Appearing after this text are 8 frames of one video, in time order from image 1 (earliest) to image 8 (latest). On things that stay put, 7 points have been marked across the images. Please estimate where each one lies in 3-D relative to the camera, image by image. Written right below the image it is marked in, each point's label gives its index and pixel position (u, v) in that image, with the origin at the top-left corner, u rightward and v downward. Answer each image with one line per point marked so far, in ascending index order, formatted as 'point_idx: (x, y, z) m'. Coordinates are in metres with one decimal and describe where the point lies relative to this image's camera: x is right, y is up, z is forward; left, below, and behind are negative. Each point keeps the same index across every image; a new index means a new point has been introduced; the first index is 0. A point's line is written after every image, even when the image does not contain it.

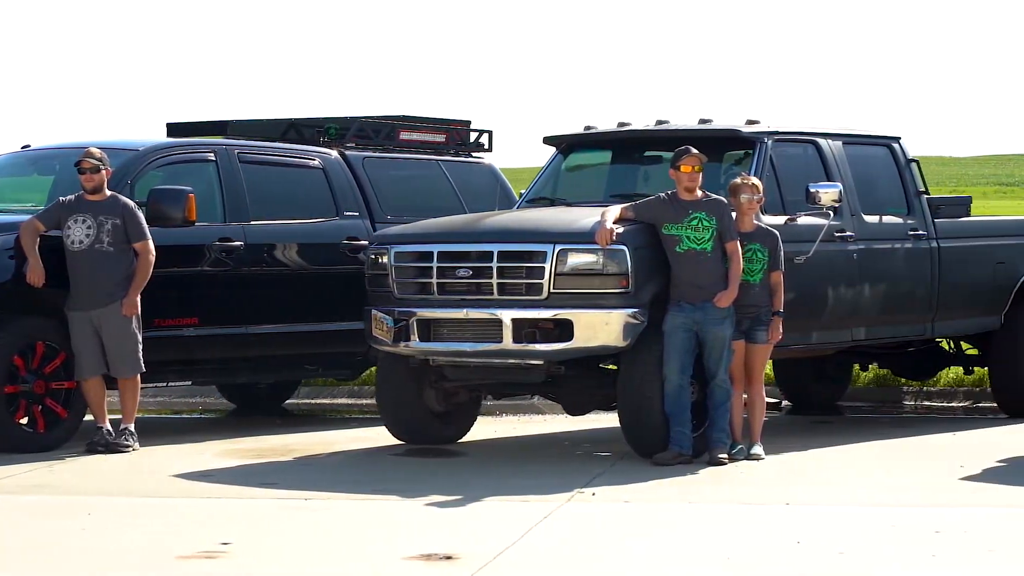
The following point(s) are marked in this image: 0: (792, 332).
0: (+1.2, -0.2, +9.5) m
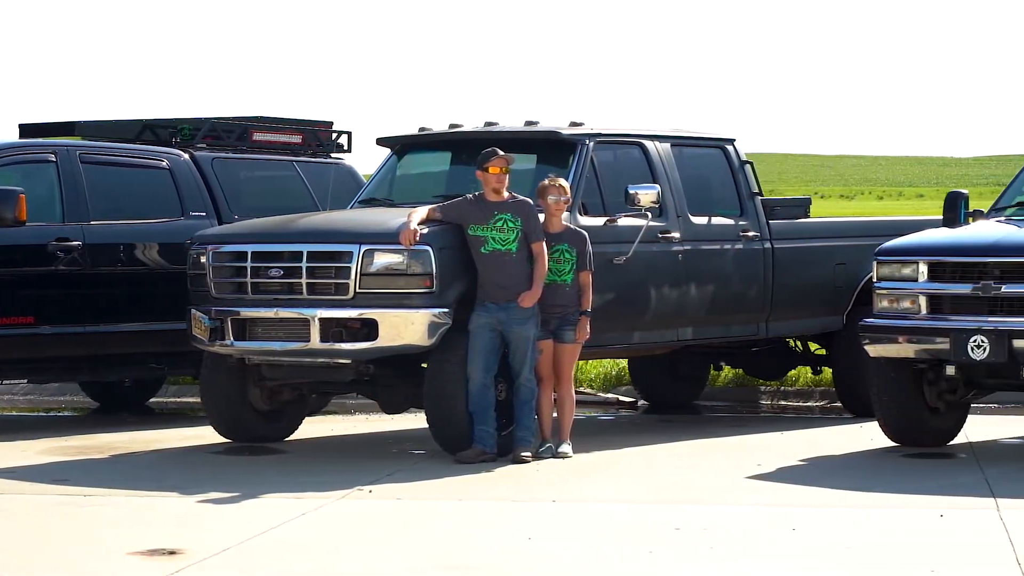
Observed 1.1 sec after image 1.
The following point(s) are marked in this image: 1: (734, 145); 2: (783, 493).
0: (+0.4, -0.2, +9.6) m
1: (+1.0, +0.7, +10.5) m
2: (+0.9, -0.7, +7.9) m
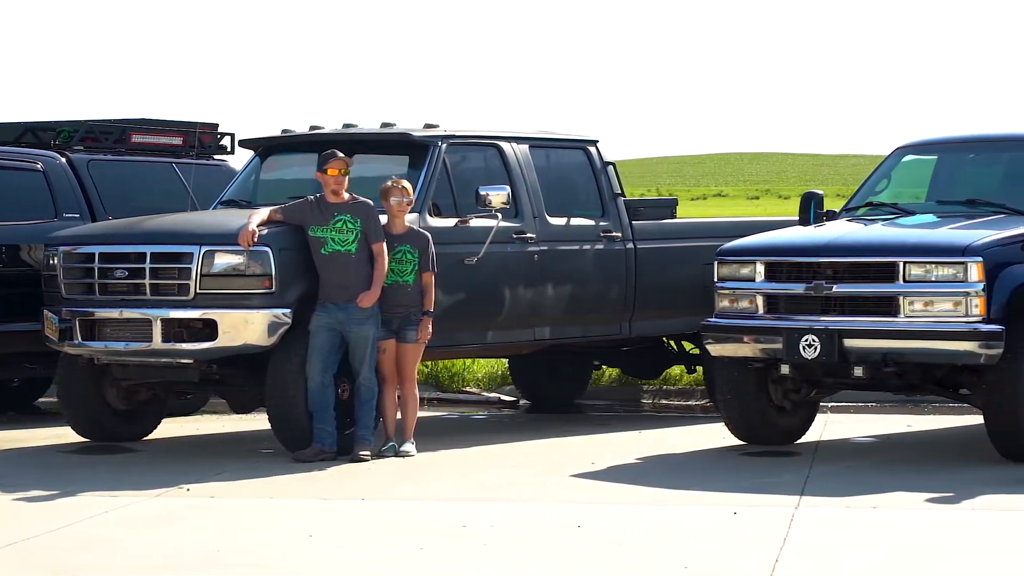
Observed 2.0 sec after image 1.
0: (-0.2, -0.2, +9.7) m
1: (+0.4, +0.7, +10.6) m
2: (+0.3, -0.7, +8.0) m
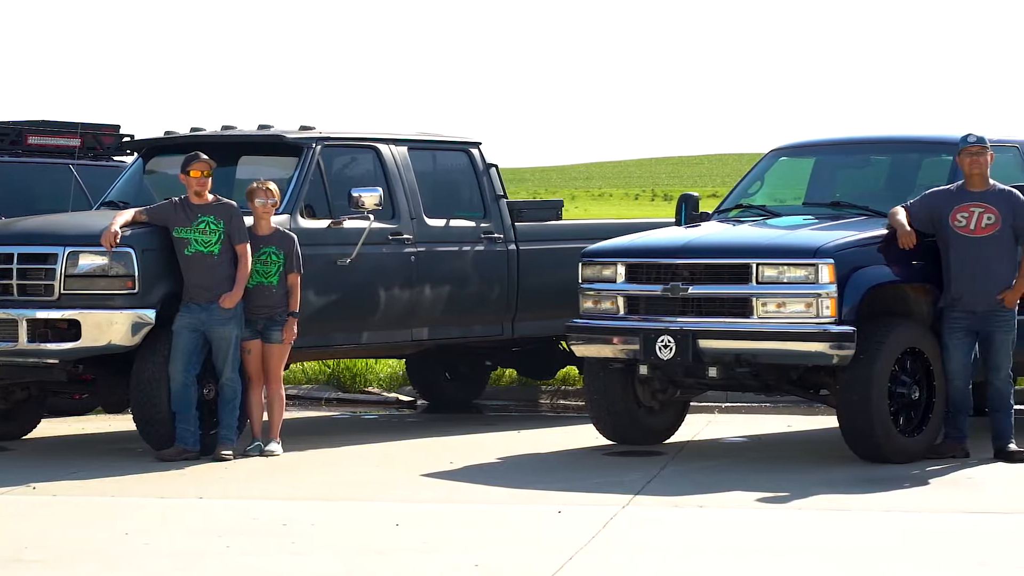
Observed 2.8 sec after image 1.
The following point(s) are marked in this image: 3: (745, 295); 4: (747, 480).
0: (-0.7, -0.2, +9.8) m
1: (-0.2, +0.6, +10.6) m
2: (-0.2, -0.7, +8.1) m
3: (+0.9, 0.0, +8.8) m
4: (+0.8, -0.7, +8.2) m
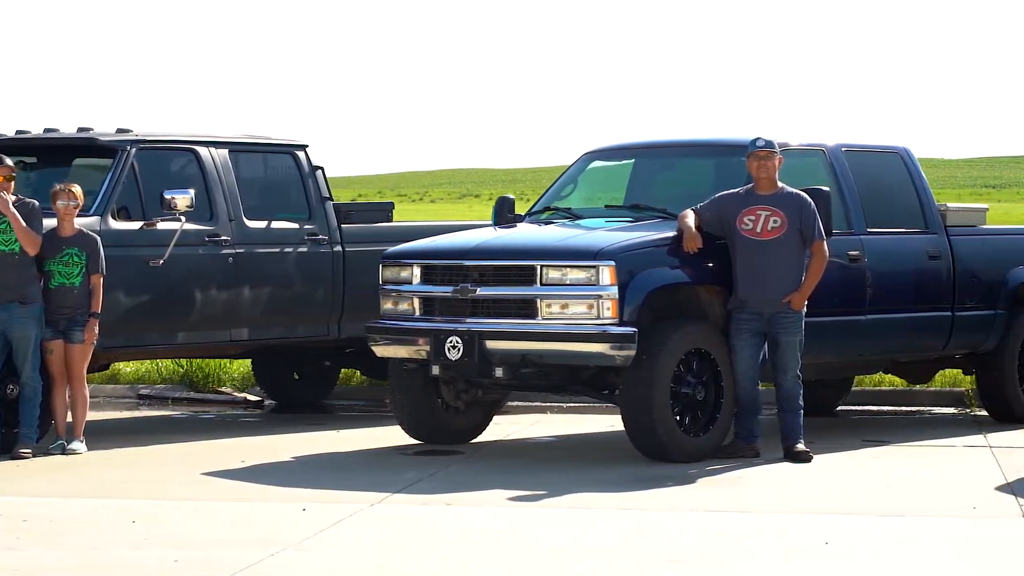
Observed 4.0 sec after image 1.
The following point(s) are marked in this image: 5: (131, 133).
0: (-1.6, -0.2, +9.9) m
1: (-1.0, +0.6, +10.8) m
2: (-1.1, -0.7, +8.2) m
3: (+0.1, 0.0, +8.9) m
4: (0.0, -0.7, +8.3) m
5: (-1.7, +0.7, +10.1) m
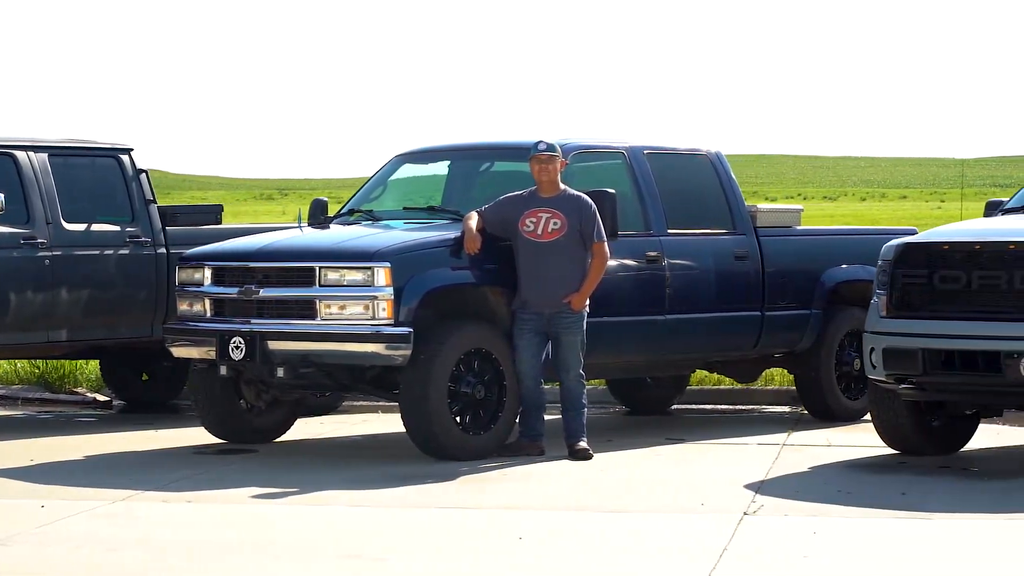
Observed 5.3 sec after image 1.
0: (-2.4, -0.2, +10.1) m
1: (-1.8, +0.6, +10.9) m
2: (-1.9, -0.7, +8.4) m
3: (-0.8, 0.0, +9.1) m
4: (-0.9, -0.7, +8.5) m
5: (-2.5, +0.7, +10.3) m
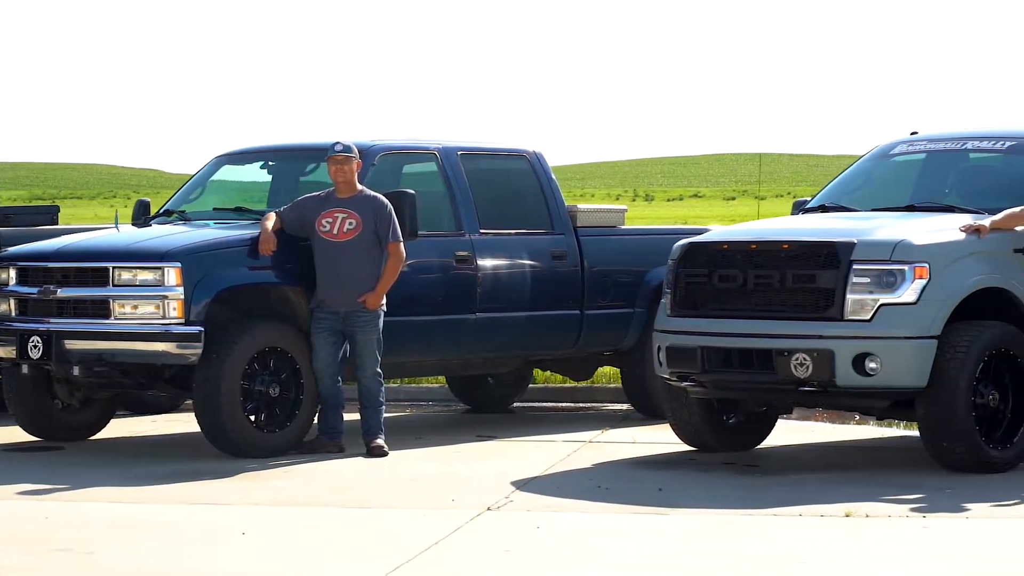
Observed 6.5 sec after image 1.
0: (-3.2, -0.2, +10.2) m
1: (-2.6, +0.6, +11.1) m
2: (-2.8, -0.7, +8.5) m
3: (-1.6, 0.0, +9.2) m
4: (-1.7, -0.7, +8.6) m
5: (-3.3, +0.7, +10.4) m
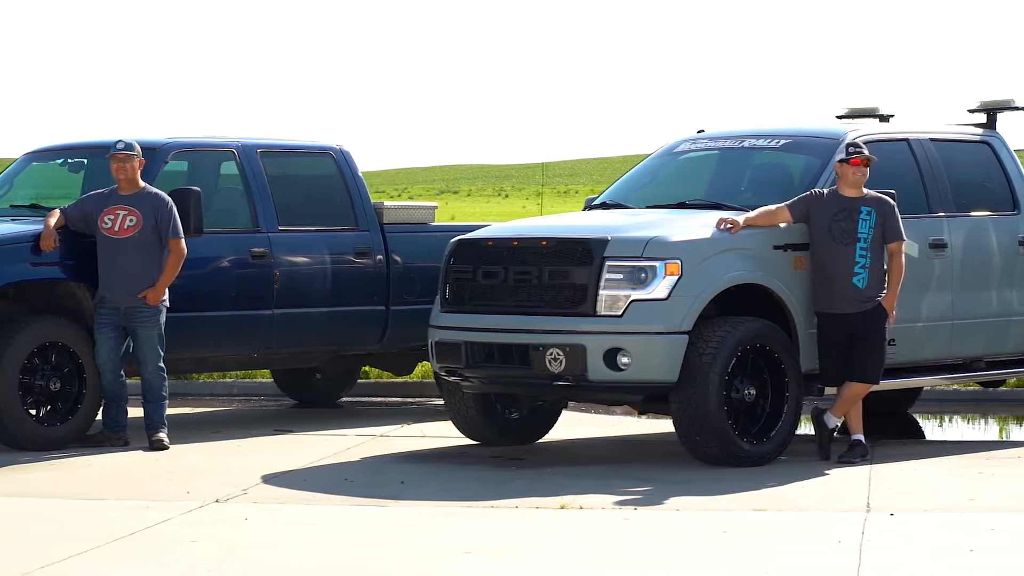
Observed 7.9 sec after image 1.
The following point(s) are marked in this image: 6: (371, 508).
0: (-4.1, -0.2, +10.4) m
1: (-3.5, +0.7, +11.2) m
2: (-3.7, -0.7, +8.7) m
3: (-2.5, 0.0, +9.3) m
4: (-2.6, -0.7, +8.8) m
5: (-4.2, +0.7, +10.5) m
6: (-0.5, -0.7, +7.6) m
